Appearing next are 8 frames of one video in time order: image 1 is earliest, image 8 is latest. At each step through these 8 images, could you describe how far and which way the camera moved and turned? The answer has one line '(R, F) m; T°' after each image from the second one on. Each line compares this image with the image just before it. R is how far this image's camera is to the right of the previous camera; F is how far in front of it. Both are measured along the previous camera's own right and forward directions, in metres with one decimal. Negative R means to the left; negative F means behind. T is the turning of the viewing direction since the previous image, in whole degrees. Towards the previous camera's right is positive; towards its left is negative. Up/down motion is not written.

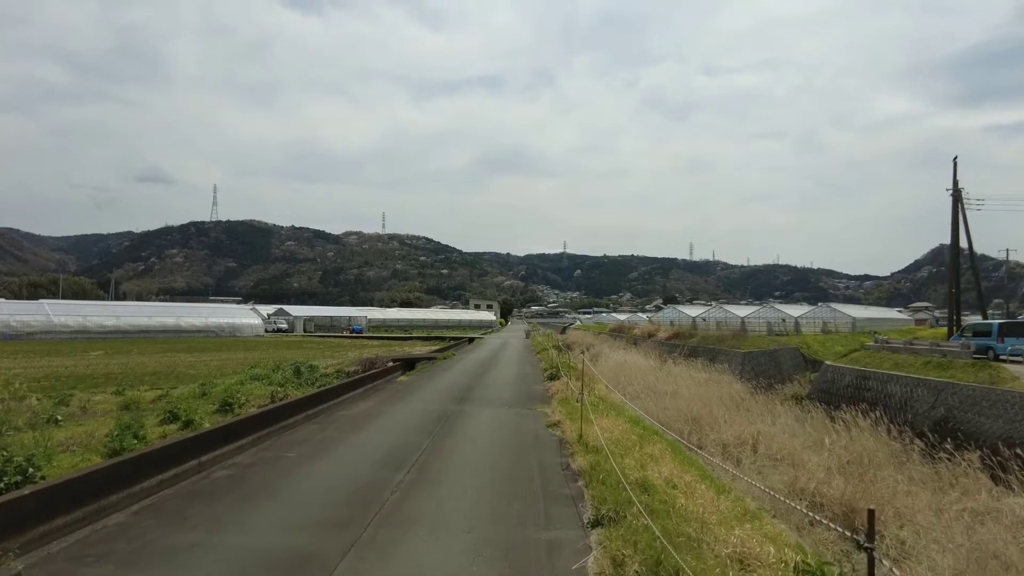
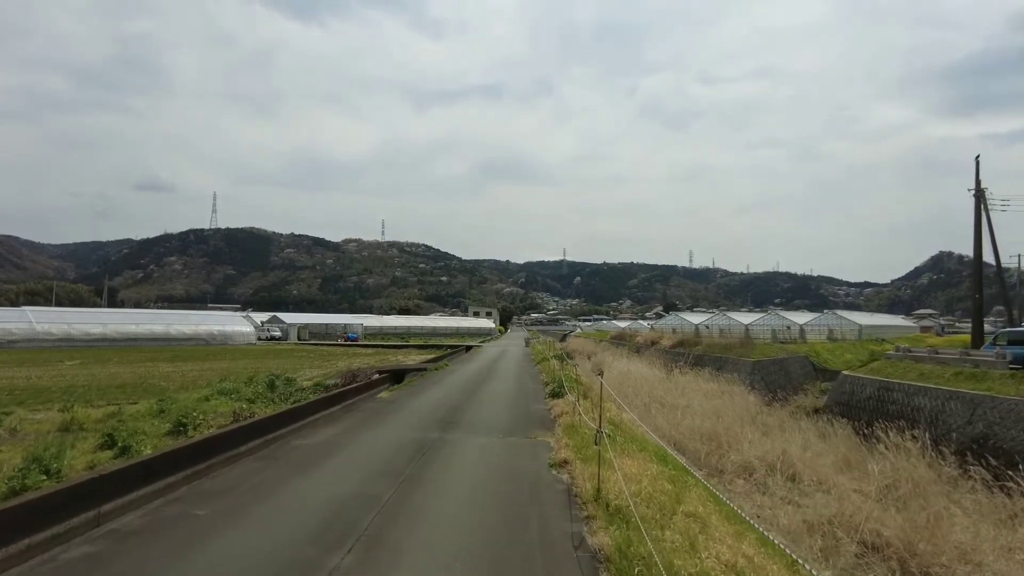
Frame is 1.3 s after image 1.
(+0.1, +1.5) m; 0°
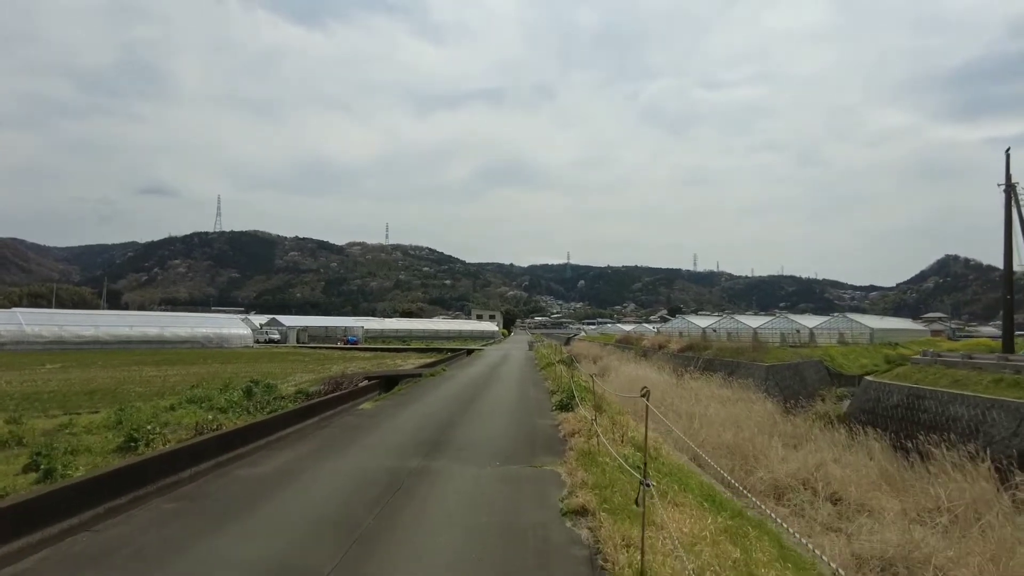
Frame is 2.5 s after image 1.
(0.0, +1.4) m; 0°
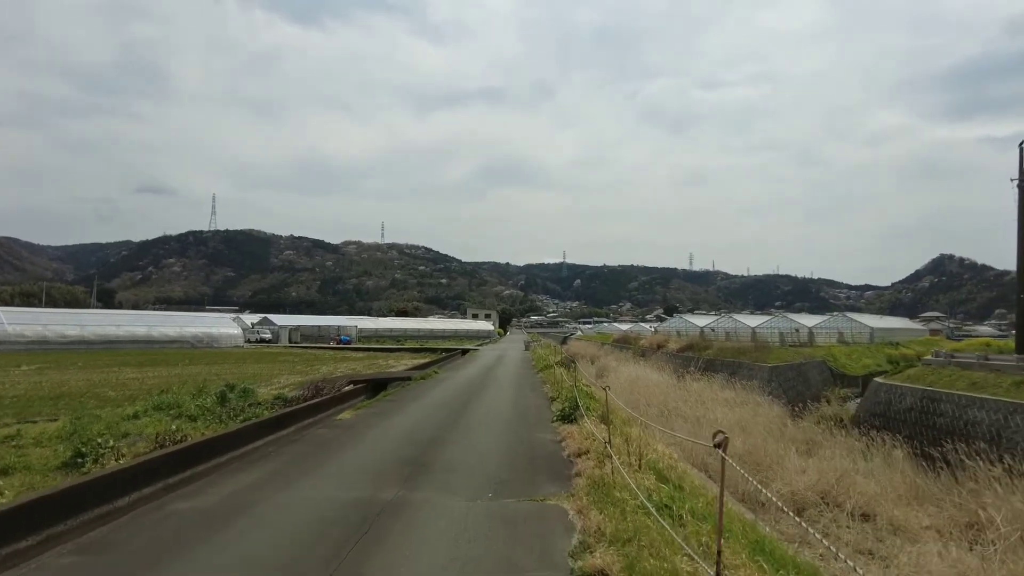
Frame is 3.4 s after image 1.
(0.0, +0.9) m; 0°
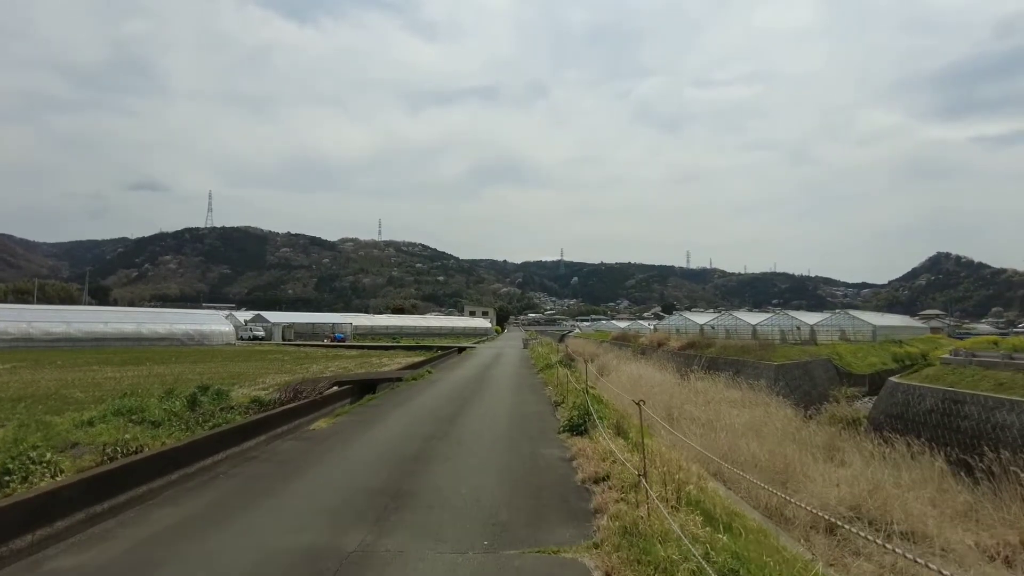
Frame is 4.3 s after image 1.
(0.0, +1.1) m; 0°
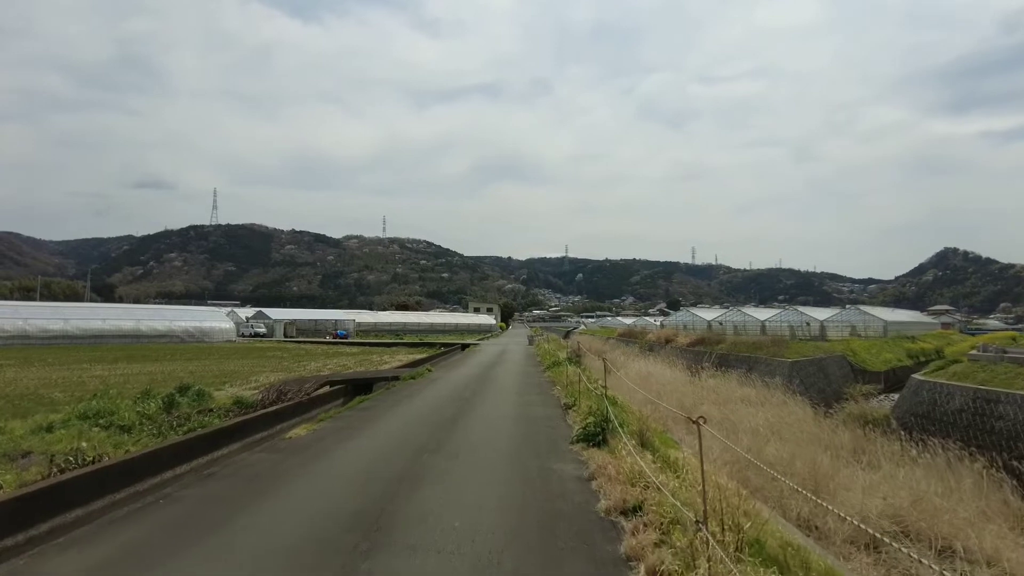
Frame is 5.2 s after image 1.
(0.0, +0.9) m; 0°
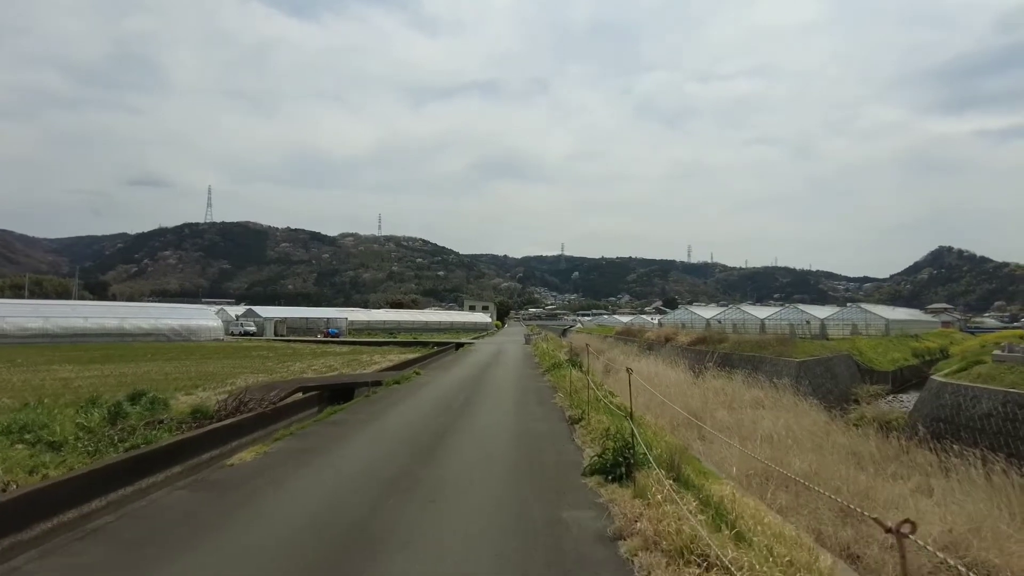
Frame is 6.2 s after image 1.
(0.0, +1.2) m; 0°
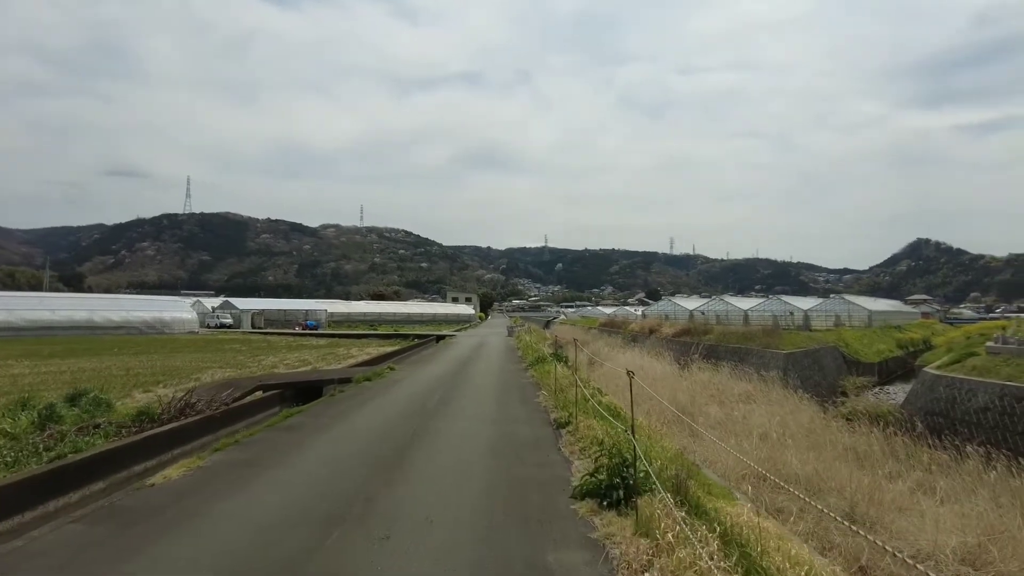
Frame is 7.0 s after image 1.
(0.0, +0.8) m; +2°
